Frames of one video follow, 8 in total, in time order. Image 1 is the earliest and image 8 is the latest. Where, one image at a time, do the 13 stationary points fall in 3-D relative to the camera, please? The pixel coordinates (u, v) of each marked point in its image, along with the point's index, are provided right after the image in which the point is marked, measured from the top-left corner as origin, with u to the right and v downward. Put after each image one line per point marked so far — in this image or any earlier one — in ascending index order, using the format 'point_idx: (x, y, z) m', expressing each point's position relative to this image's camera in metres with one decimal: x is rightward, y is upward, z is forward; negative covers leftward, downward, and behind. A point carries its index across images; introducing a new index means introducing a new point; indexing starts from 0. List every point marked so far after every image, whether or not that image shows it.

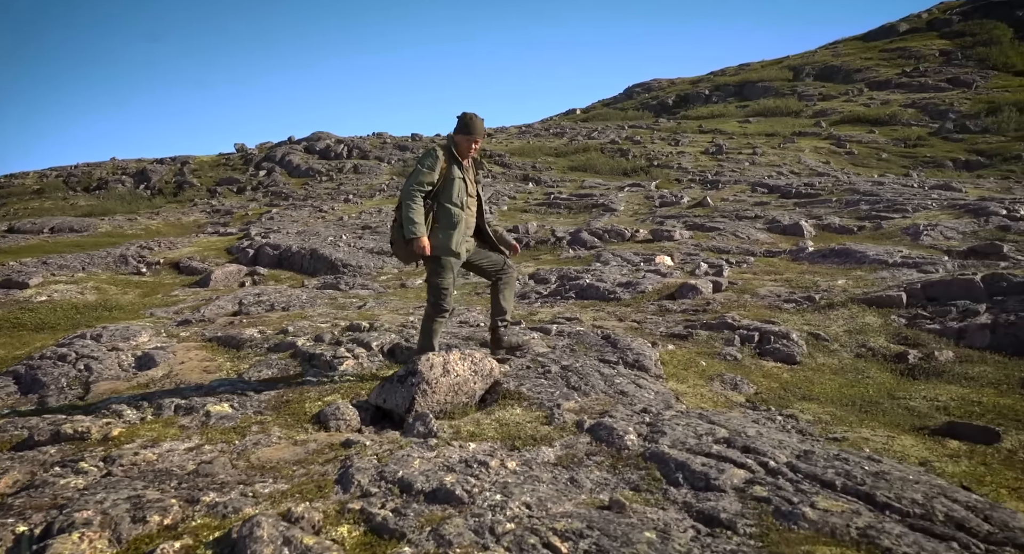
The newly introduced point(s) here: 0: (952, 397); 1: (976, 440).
0: (+6.8, -1.9, +12.6) m
1: (+5.7, -2.0, +10.0) m
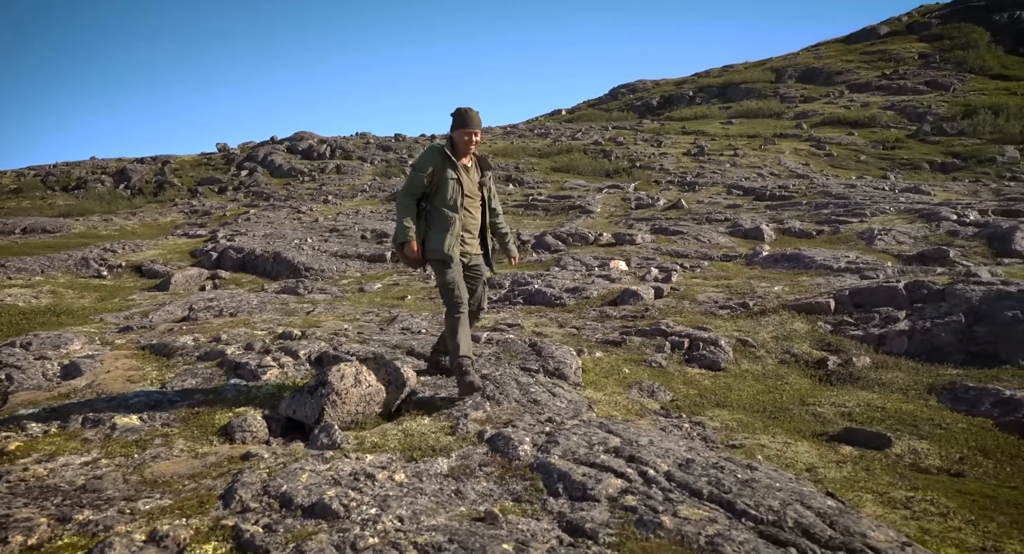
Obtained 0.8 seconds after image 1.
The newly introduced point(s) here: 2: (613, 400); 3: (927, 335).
0: (+5.6, -2.0, +13.1) m
1: (+4.6, -2.1, +10.4) m
2: (+1.5, -1.8, +12.2) m
3: (+8.5, -1.2, +16.6) m
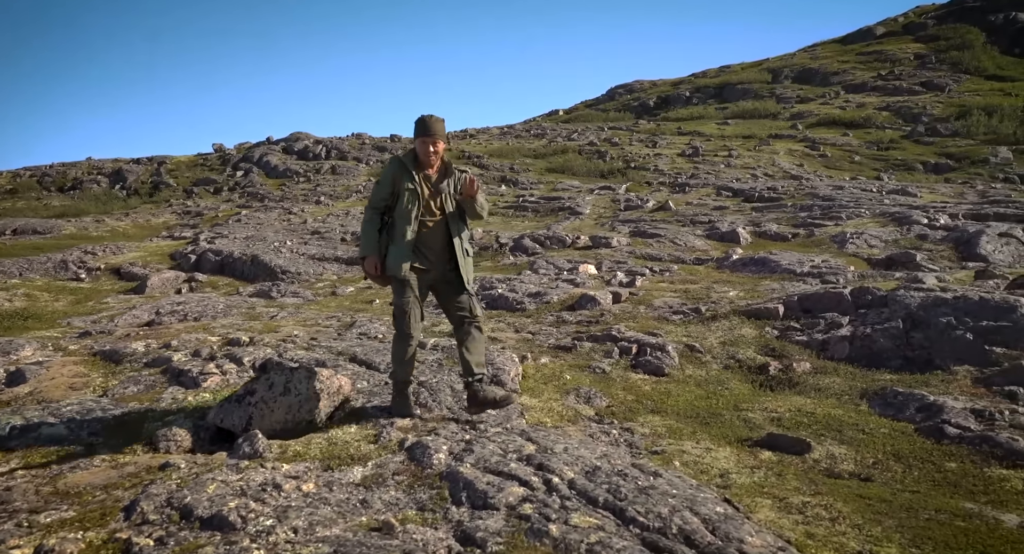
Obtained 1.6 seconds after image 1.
0: (+4.6, -2.2, +13.3) m
1: (+3.7, -2.3, +10.7) m
2: (+0.6, -2.0, +12.4) m
3: (+7.4, -1.3, +17.0) m
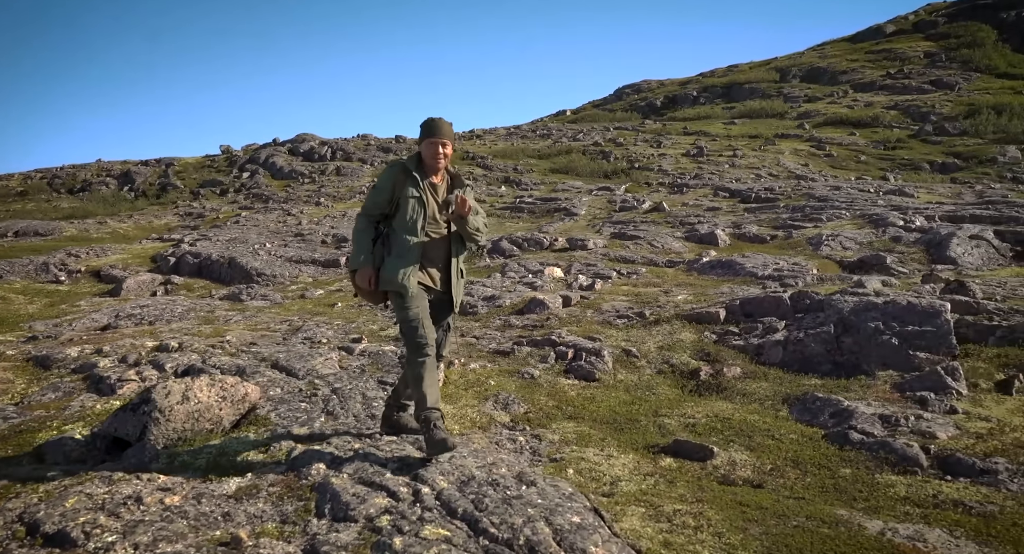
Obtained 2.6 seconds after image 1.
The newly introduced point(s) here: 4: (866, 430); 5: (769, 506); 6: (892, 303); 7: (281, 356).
0: (+3.2, -2.3, +13.4) m
1: (+2.4, -2.4, +10.7) m
2: (-0.8, -2.1, +12.3) m
3: (+6.0, -1.4, +17.1) m
4: (+5.0, -2.2, +11.5) m
5: (+2.6, -2.3, +8.3) m
6: (+7.8, -0.5, +16.5) m
7: (-4.5, -1.6, +16.4) m
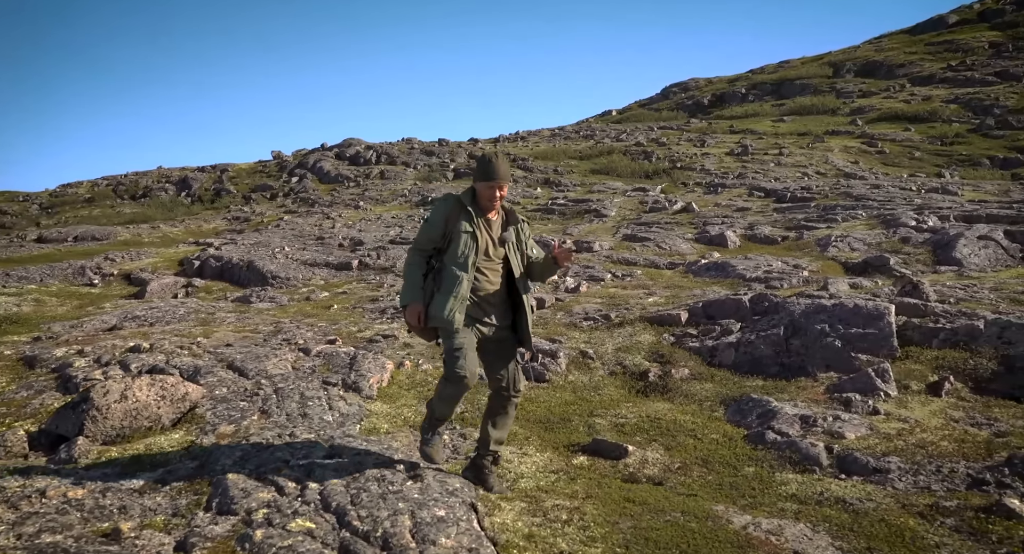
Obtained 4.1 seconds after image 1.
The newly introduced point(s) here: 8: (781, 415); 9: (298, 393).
0: (+2.2, -2.3, +13.7) m
1: (+1.3, -2.4, +11.0) m
2: (-1.8, -2.1, +12.7) m
3: (+5.0, -1.5, +17.4) m
4: (+3.9, -2.2, +11.8) m
5: (+1.5, -2.4, +8.7) m
6: (+6.8, -0.6, +16.8) m
7: (-5.5, -1.7, +16.9) m
8: (+4.1, -2.1, +12.5) m
9: (-3.3, -1.9, +12.8) m
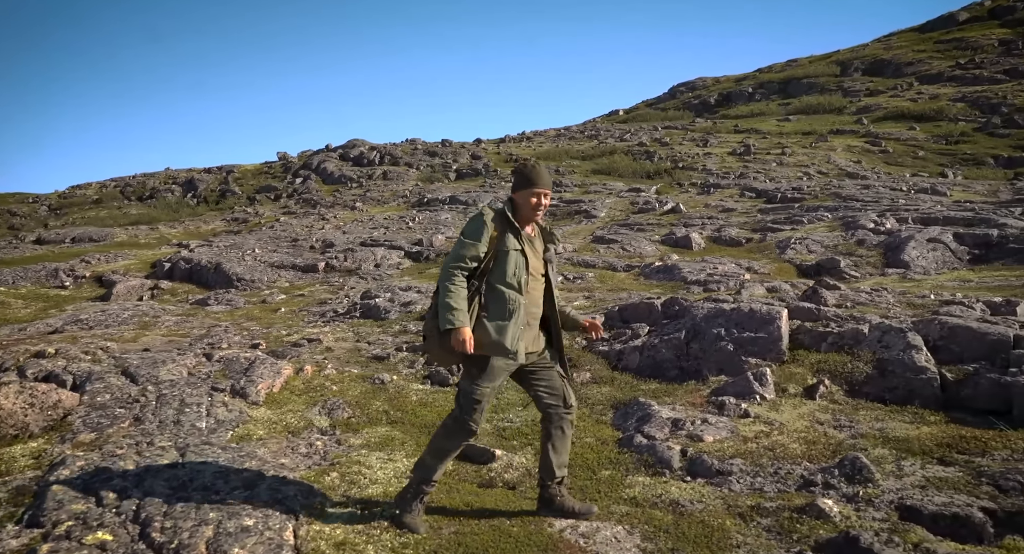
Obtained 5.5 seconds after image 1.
0: (+0.3, -2.4, +13.9) m
1: (-0.5, -2.5, +11.2) m
2: (-3.7, -2.2, +12.8) m
3: (+3.0, -1.6, +17.7) m
4: (+2.1, -2.3, +12.1) m
5: (-0.3, -2.5, +8.9) m
6: (+4.8, -0.7, +17.2) m
7: (-7.6, -1.8, +16.8) m
8: (+2.3, -2.2, +12.8) m
9: (-5.2, -2.0, +12.8) m
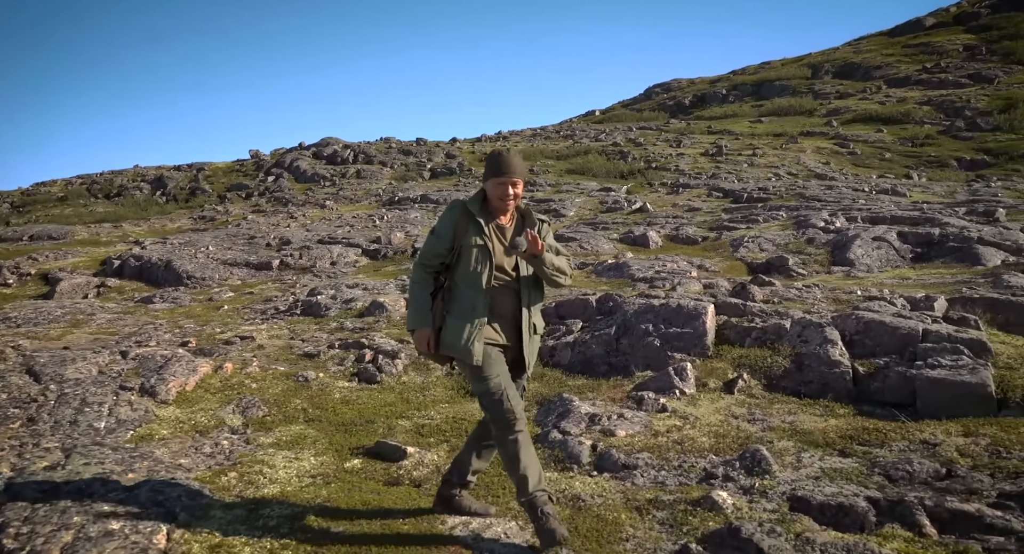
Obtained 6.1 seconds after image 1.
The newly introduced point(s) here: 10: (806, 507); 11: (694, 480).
0: (-1.1, -2.4, +13.8) m
1: (-1.7, -2.4, +11.1) m
2: (-5.0, -2.2, +12.6) m
3: (+1.5, -1.5, +17.7) m
4: (+0.8, -2.2, +12.1) m
5: (-1.3, -2.4, +8.8) m
6: (+3.2, -0.6, +17.3) m
7: (-9.0, -1.7, +16.3) m
8: (+1.0, -2.1, +12.8) m
9: (-6.5, -1.9, +12.4) m
10: (+2.9, -2.3, +8.1) m
11: (+2.1, -2.3, +9.4) m
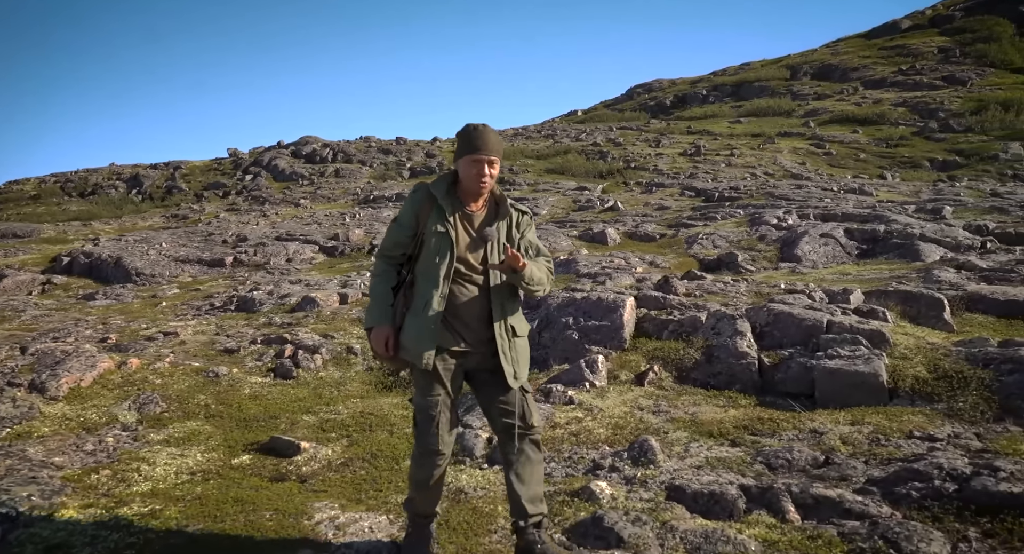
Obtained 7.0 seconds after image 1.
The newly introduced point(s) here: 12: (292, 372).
0: (-2.6, -2.2, +13.6) m
1: (-3.1, -2.3, +10.9) m
2: (-6.4, -2.1, +12.2) m
3: (-0.2, -1.4, +17.6) m
4: (-0.6, -2.1, +11.9) m
5: (-2.6, -2.3, +8.6) m
6: (+1.6, -0.5, +17.3) m
7: (-10.7, -1.6, +15.8) m
8: (-0.5, -2.0, +12.7) m
9: (-7.9, -1.8, +12.0) m
10: (+1.7, -2.2, +8.1) m
11: (+0.8, -2.2, +9.3) m
12: (-4.5, -1.9, +16.5) m
